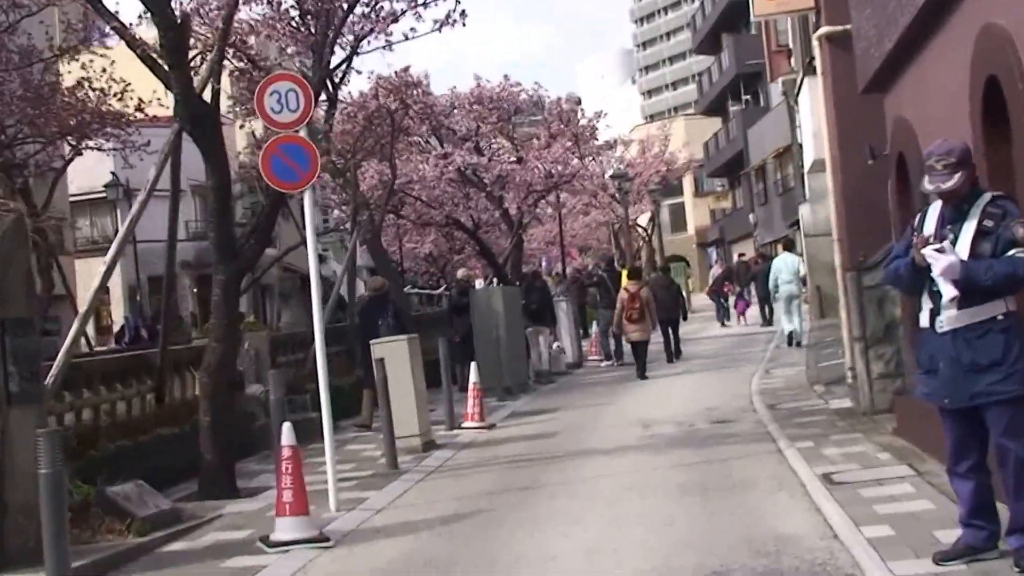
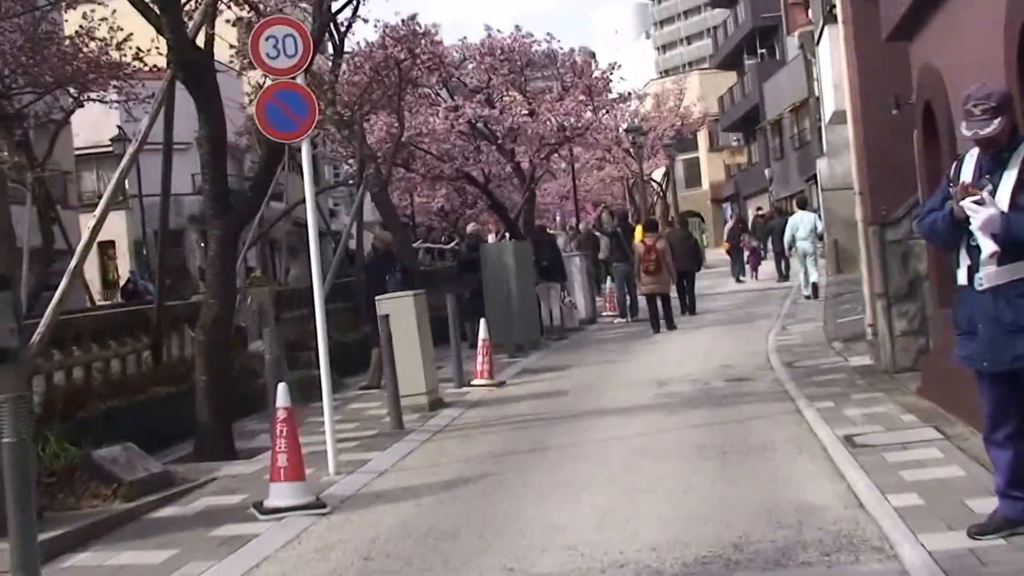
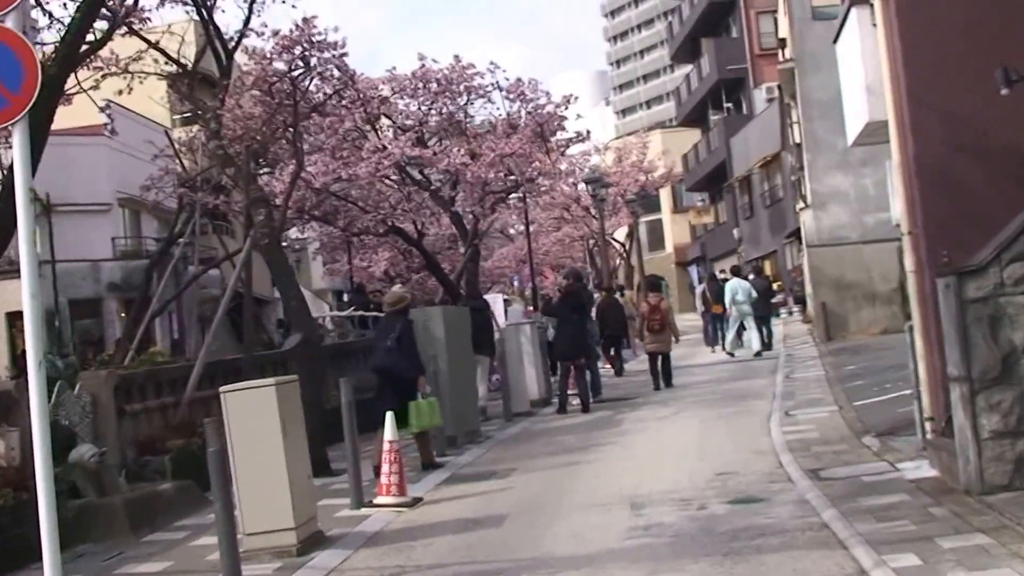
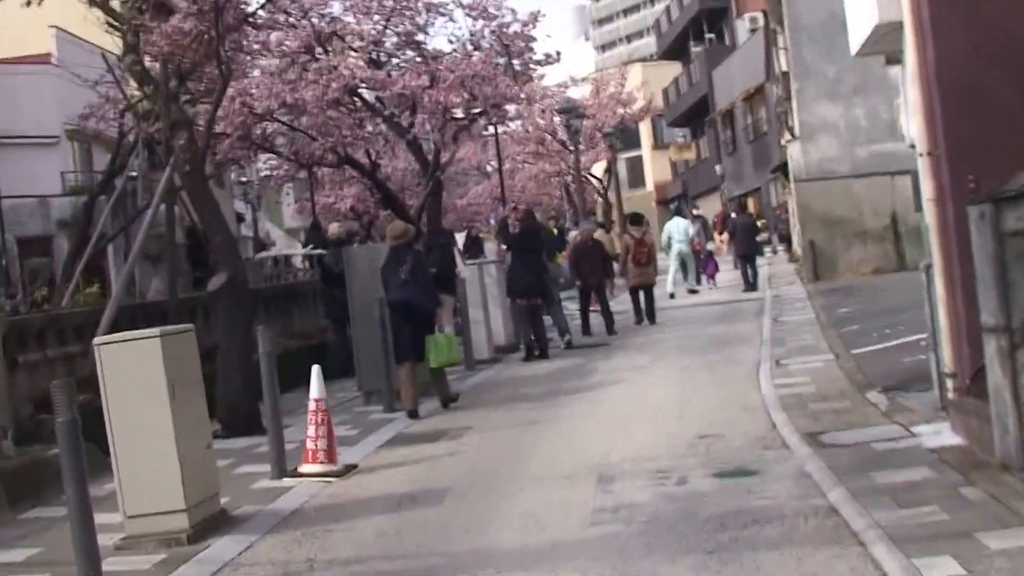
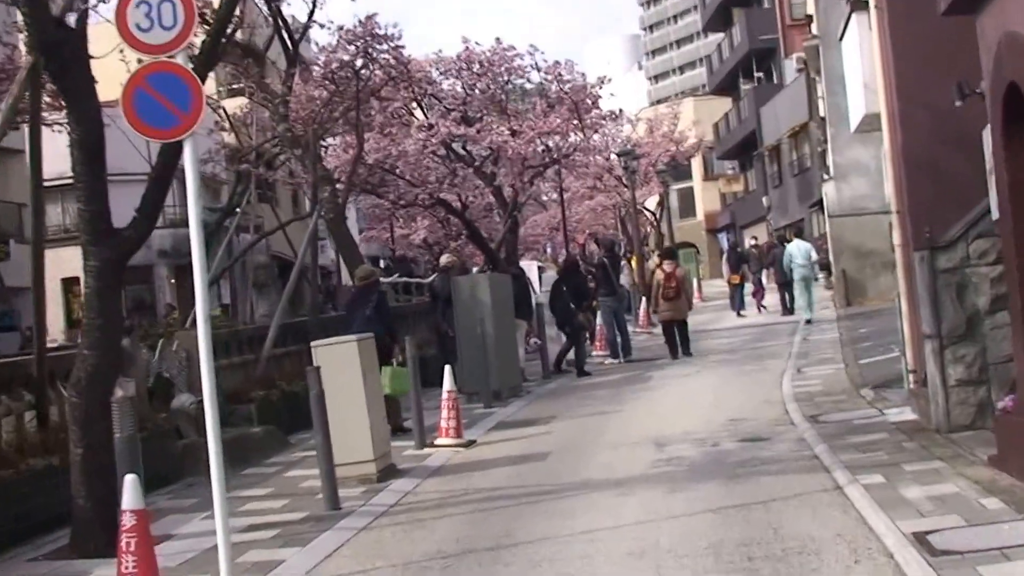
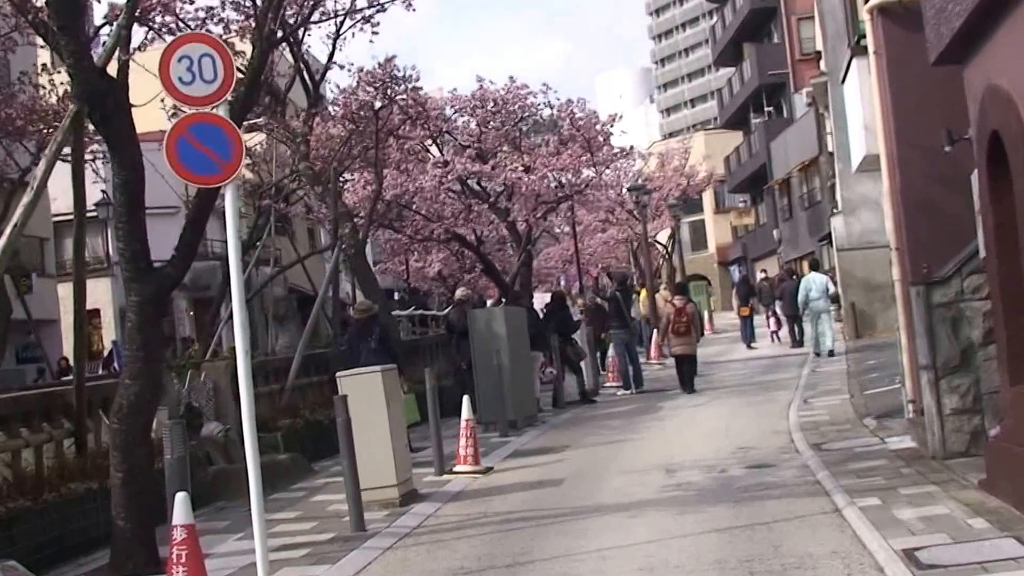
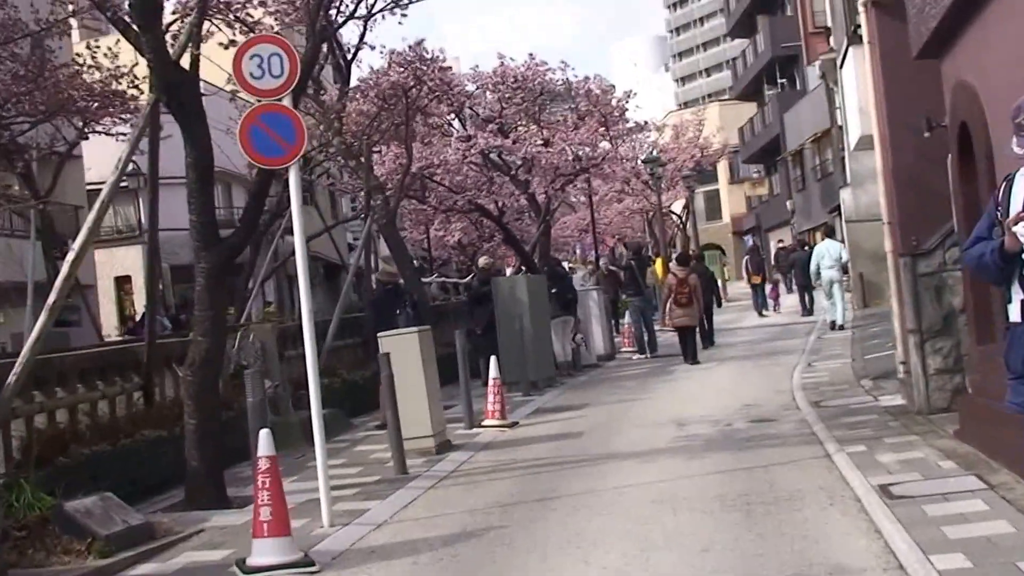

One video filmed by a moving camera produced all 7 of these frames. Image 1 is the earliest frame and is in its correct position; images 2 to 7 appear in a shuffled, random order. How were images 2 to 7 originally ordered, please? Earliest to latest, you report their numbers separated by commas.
2, 7, 6, 5, 3, 4
